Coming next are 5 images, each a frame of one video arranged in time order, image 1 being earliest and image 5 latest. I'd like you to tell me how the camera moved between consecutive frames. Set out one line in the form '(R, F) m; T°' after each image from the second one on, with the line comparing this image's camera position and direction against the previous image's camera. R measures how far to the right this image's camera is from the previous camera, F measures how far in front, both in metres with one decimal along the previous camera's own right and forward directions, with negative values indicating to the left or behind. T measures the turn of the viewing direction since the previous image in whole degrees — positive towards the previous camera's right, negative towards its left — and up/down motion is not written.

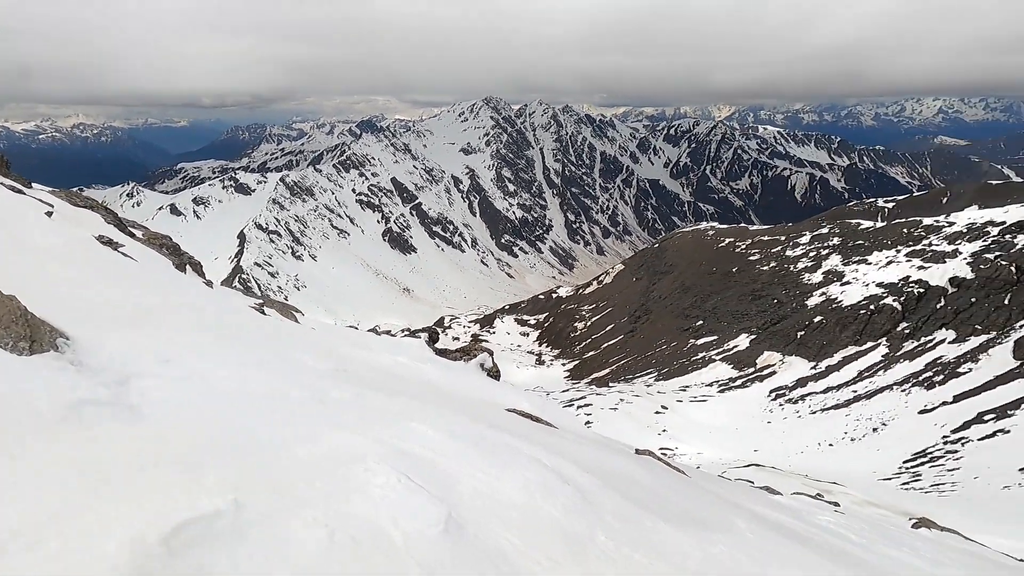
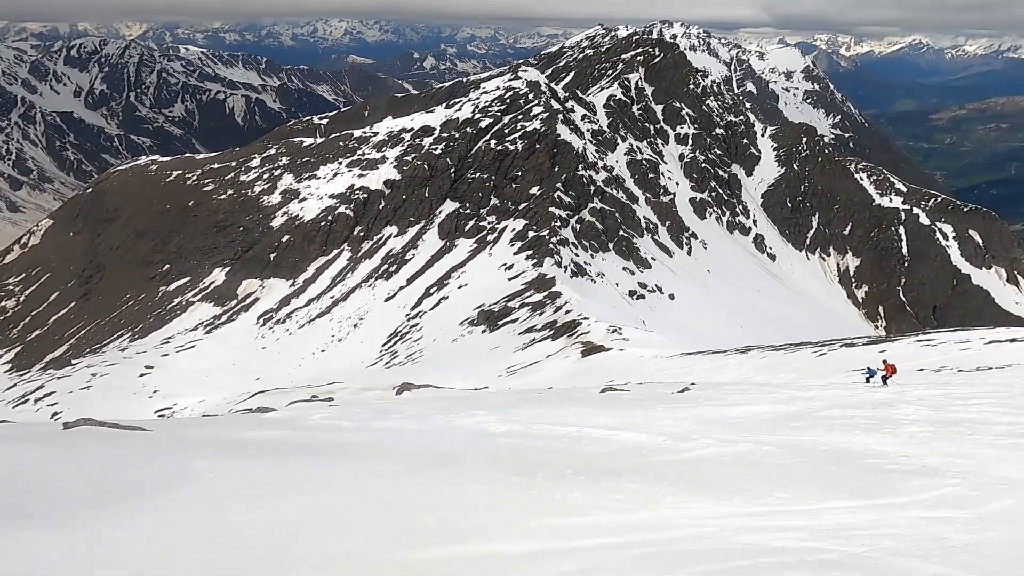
(+2.7, +4.0) m; +42°
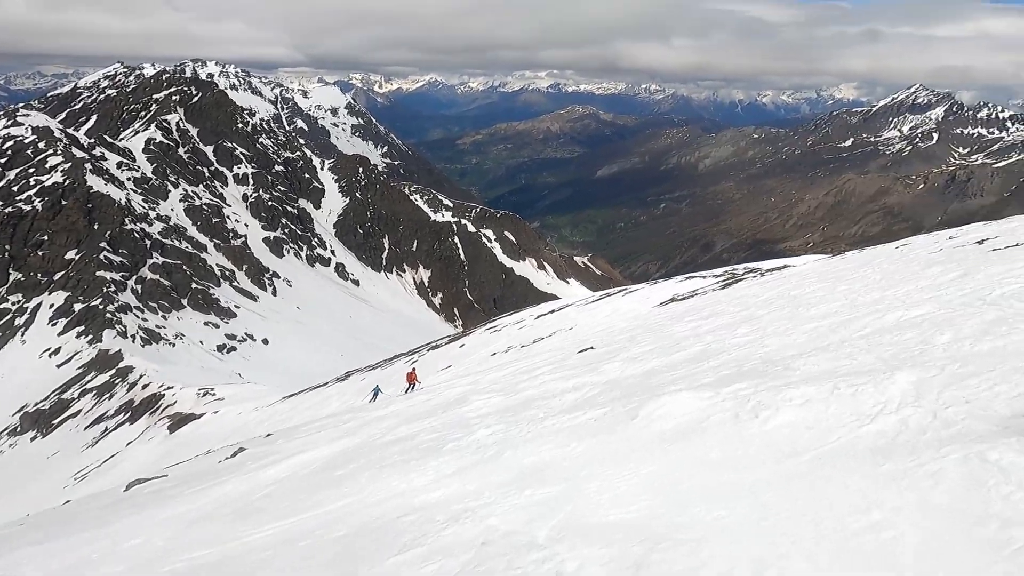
(+5.9, +8.4) m; +34°
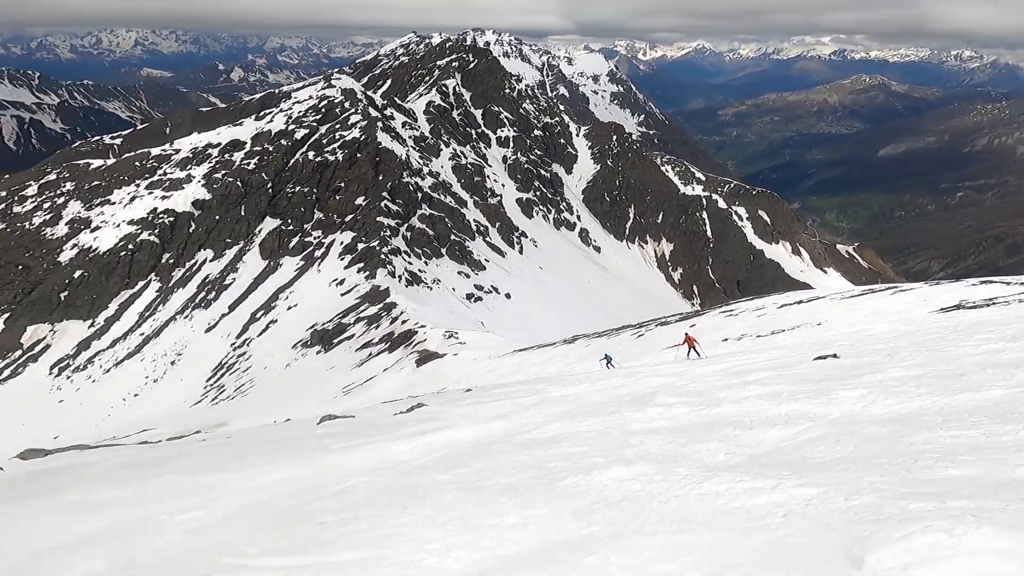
(+1.1, +5.7) m; -20°
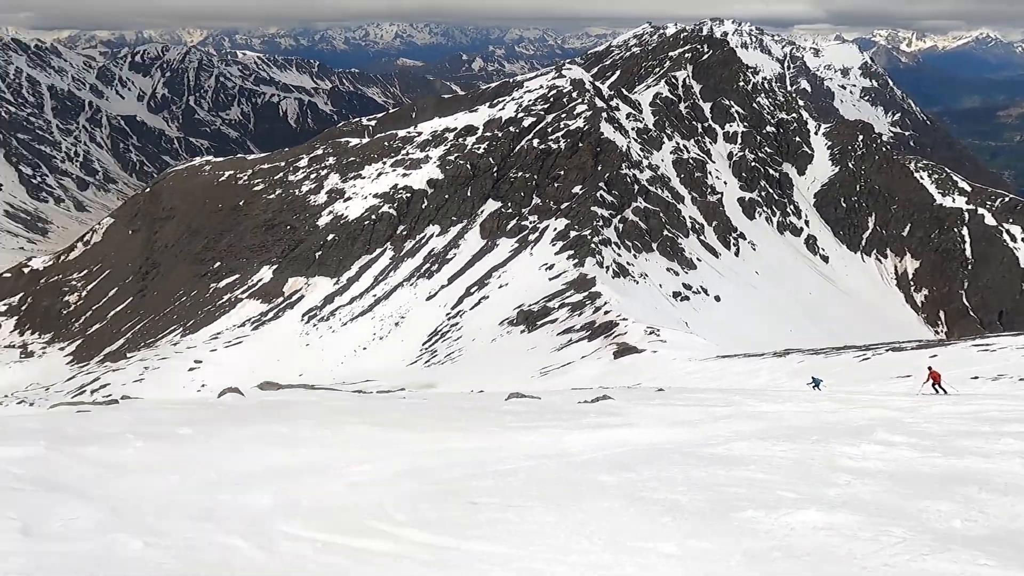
(+0.3, +1.1) m; -18°
